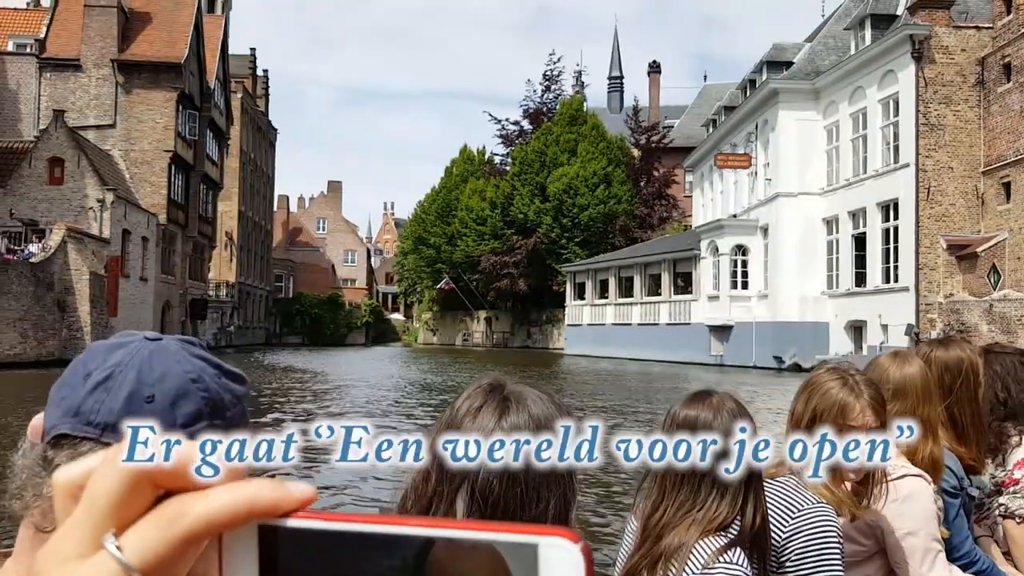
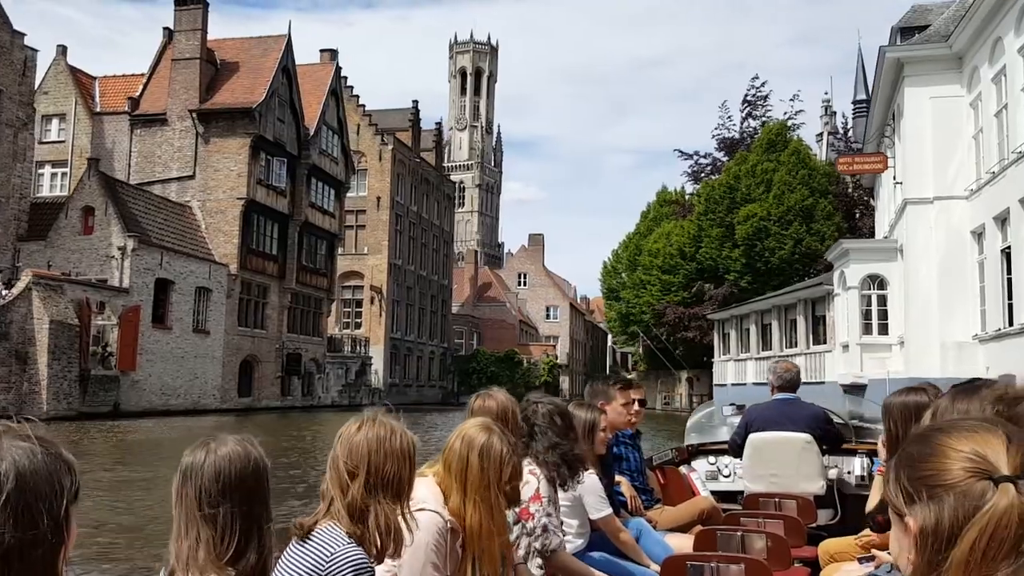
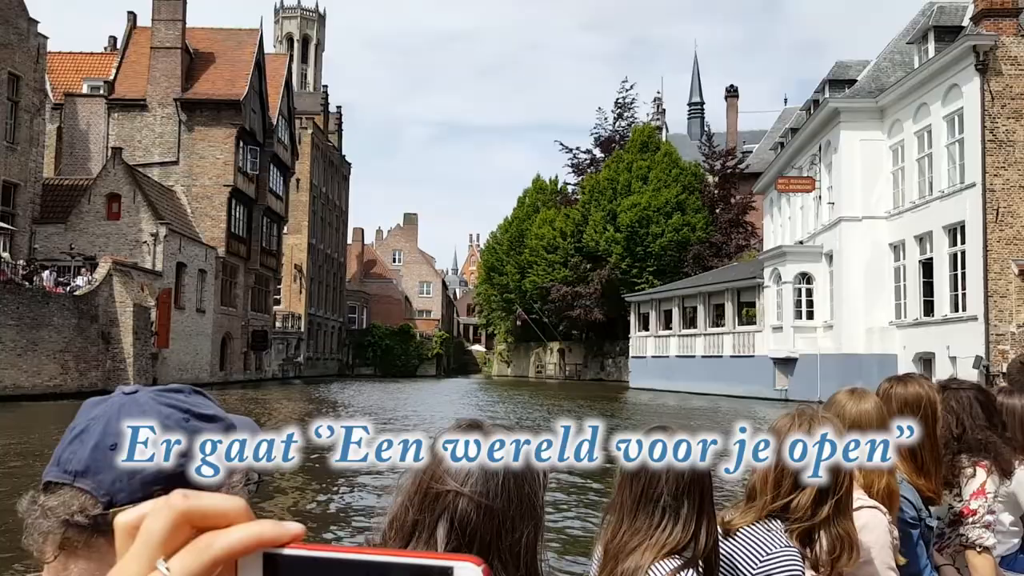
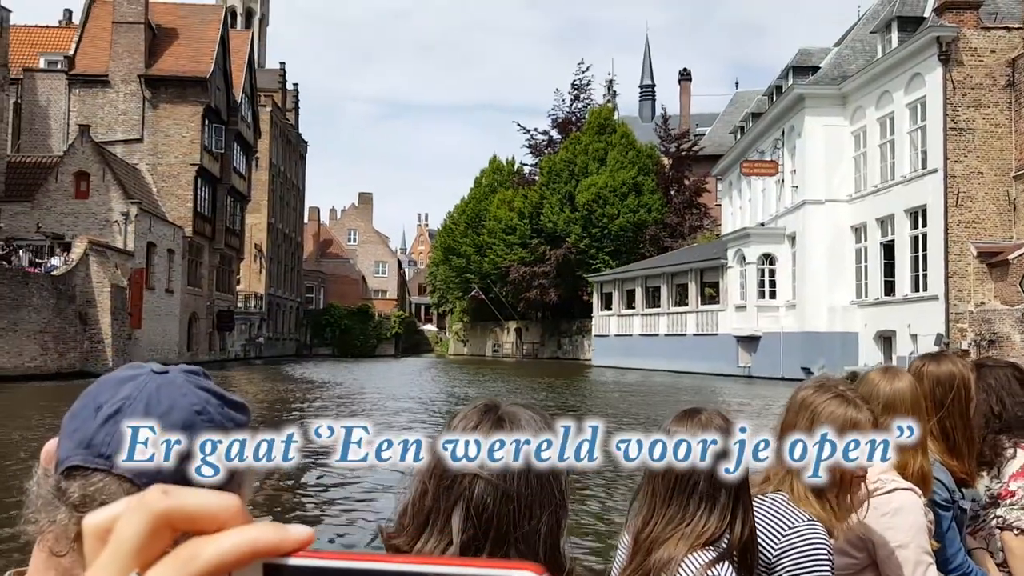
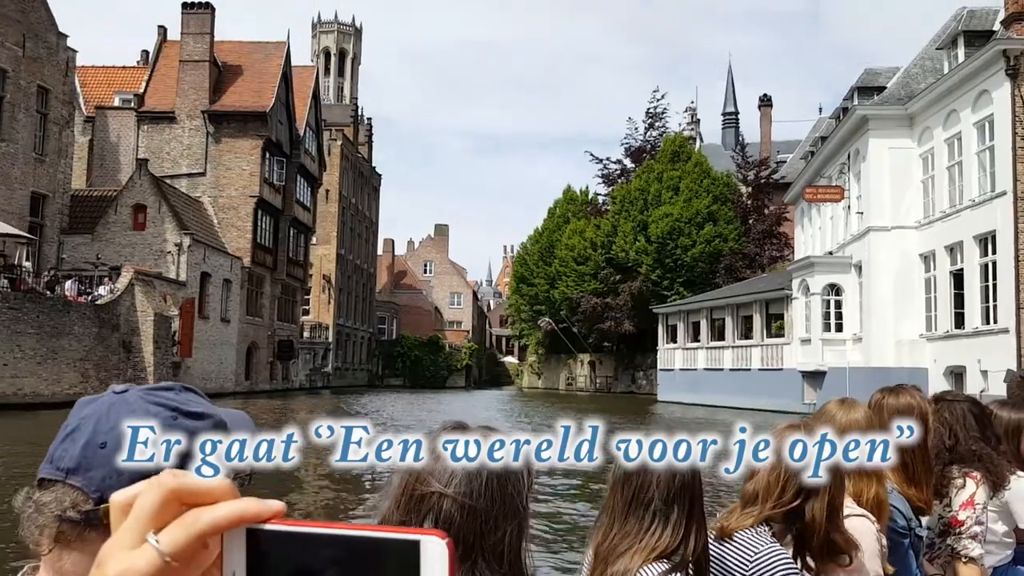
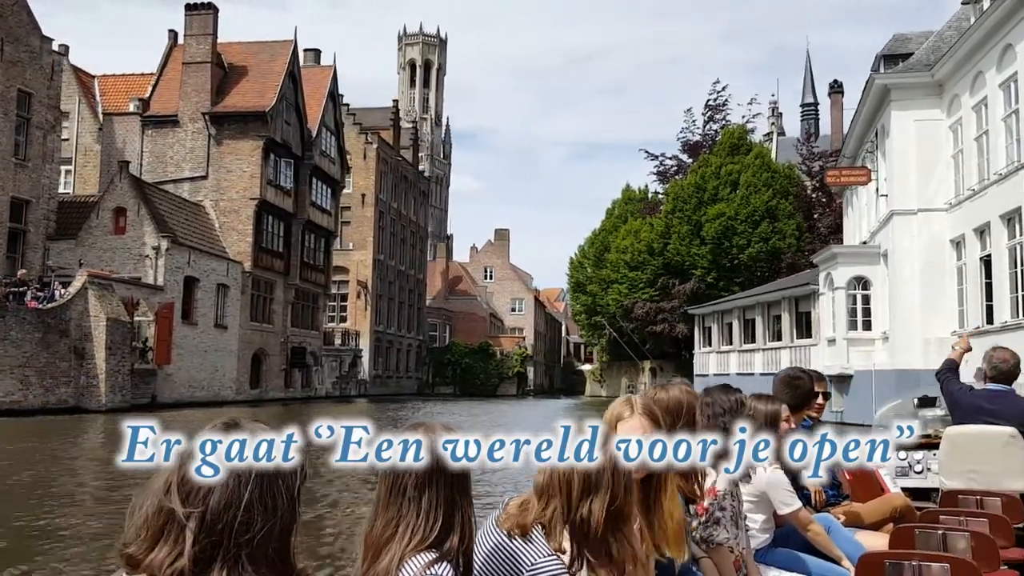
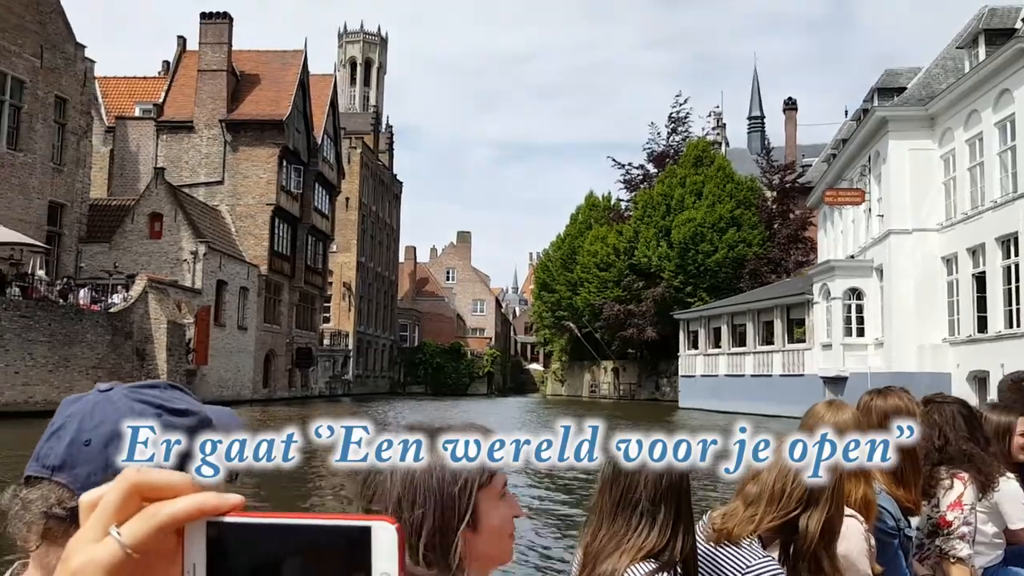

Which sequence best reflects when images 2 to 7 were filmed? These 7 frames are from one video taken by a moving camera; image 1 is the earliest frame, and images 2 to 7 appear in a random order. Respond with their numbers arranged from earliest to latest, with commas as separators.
4, 3, 5, 7, 6, 2
